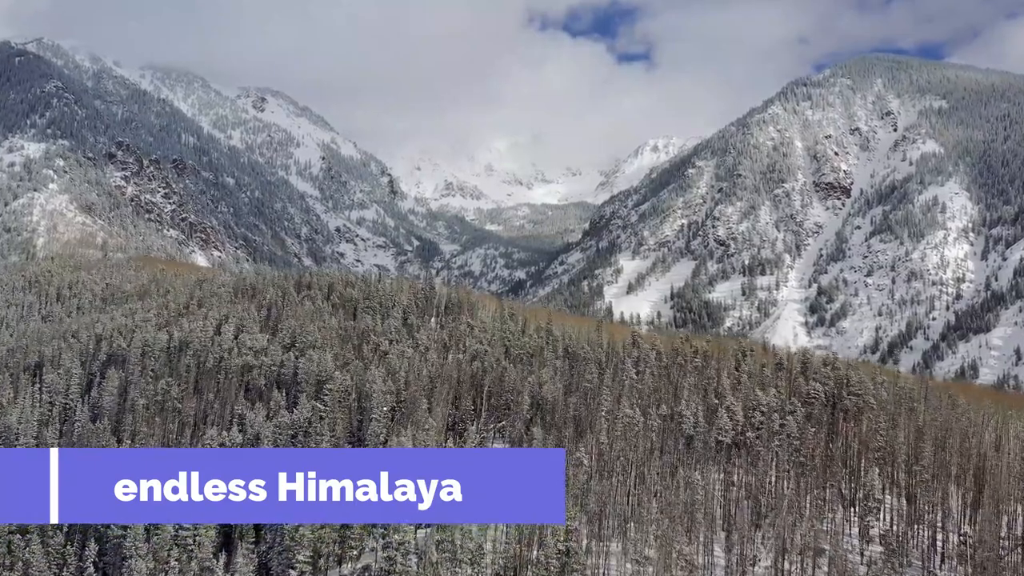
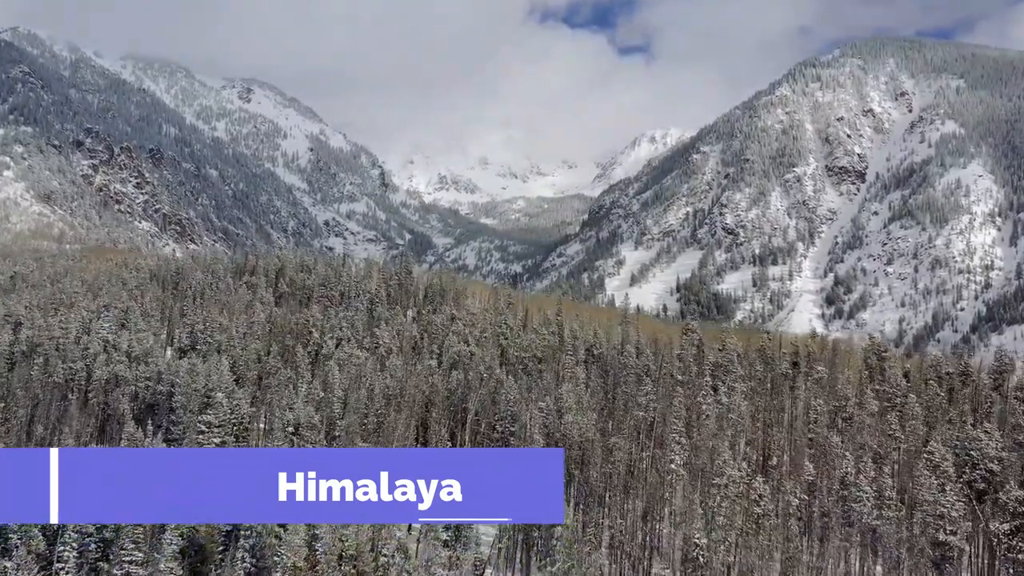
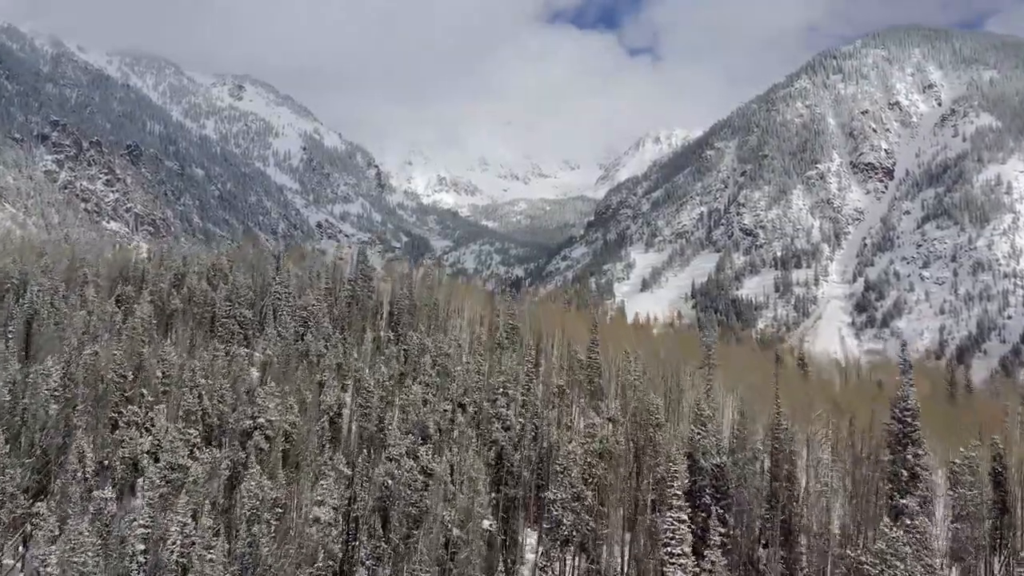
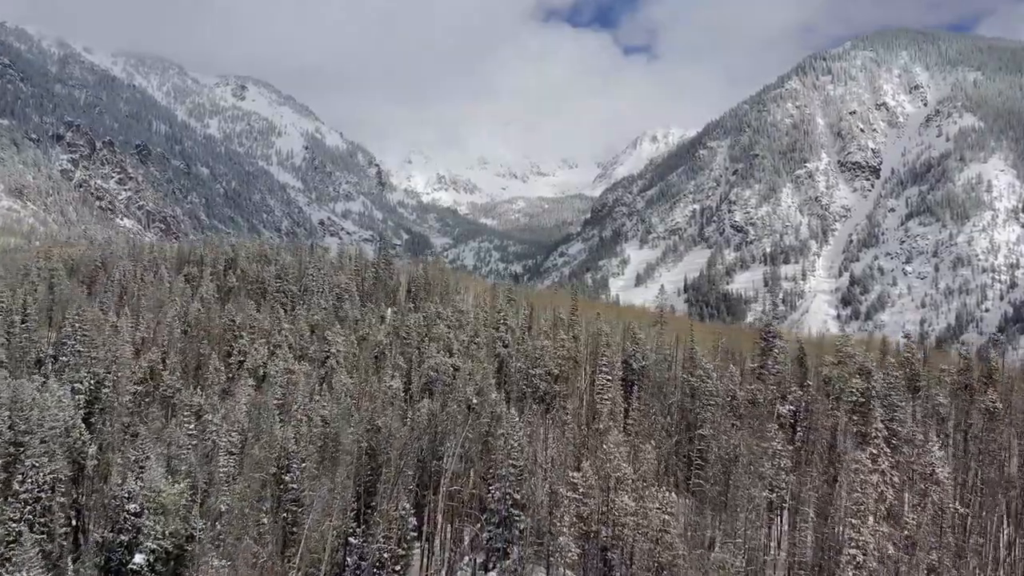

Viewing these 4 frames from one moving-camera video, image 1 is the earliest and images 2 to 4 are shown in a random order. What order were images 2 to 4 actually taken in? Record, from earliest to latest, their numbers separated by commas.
2, 4, 3
